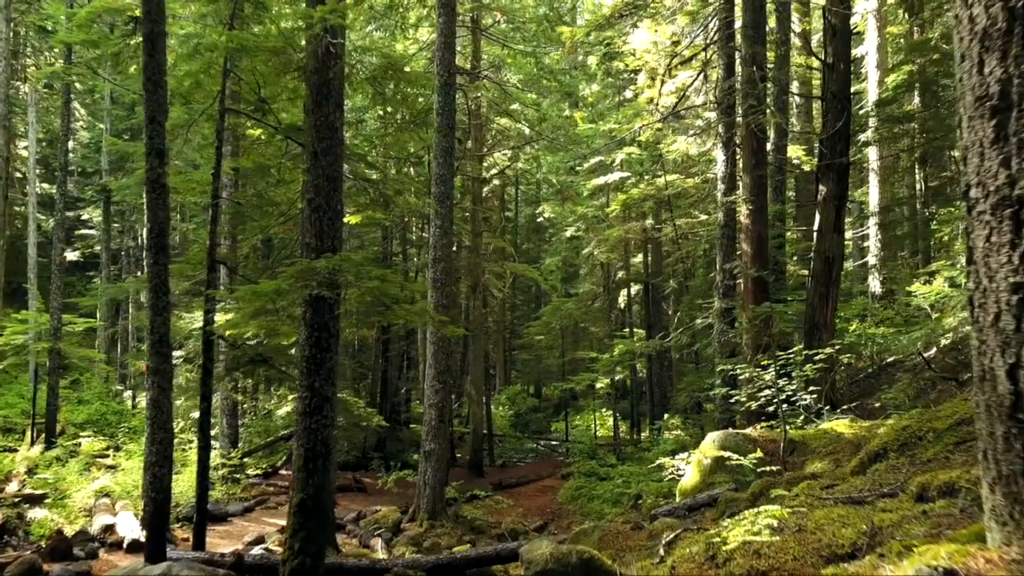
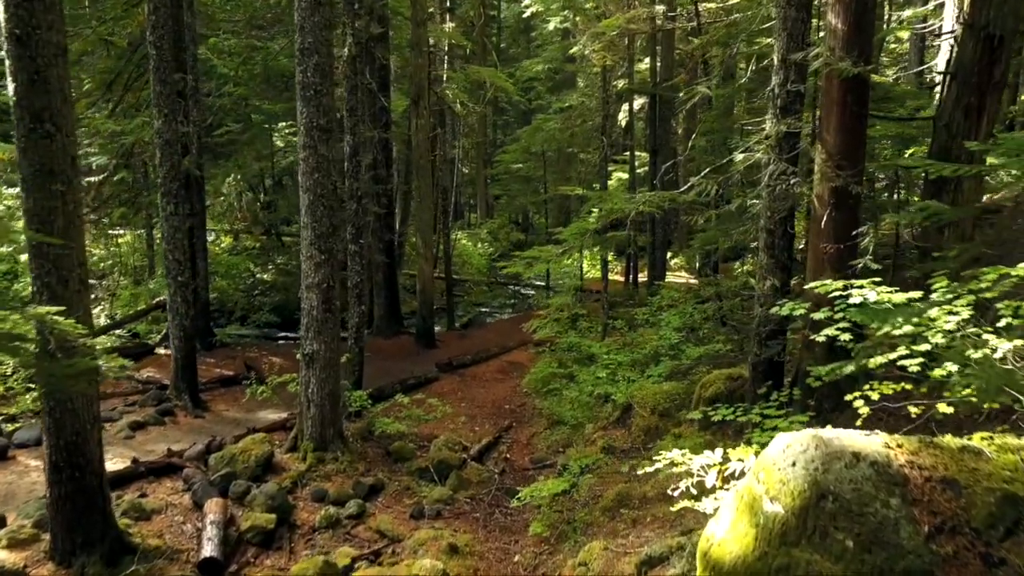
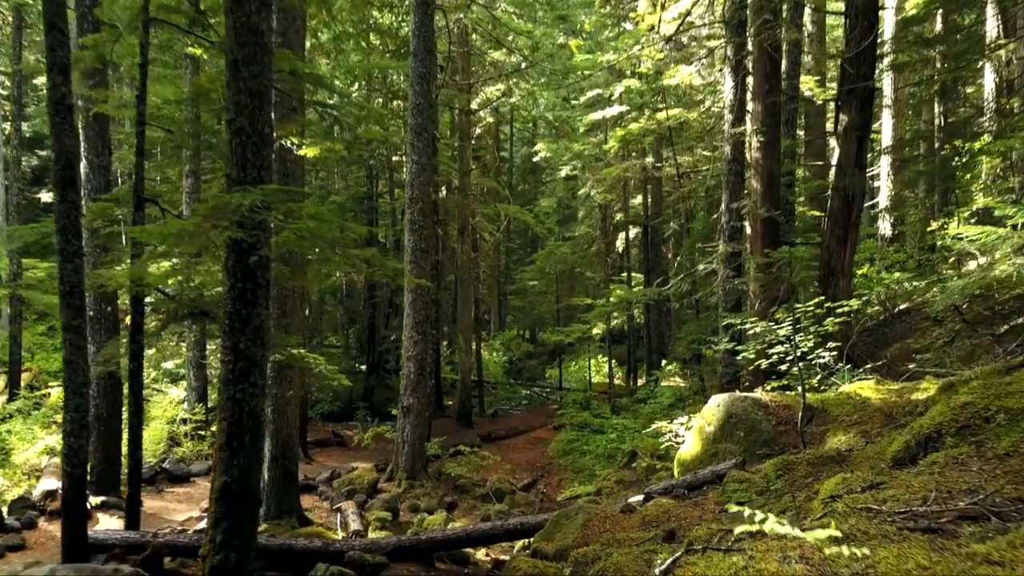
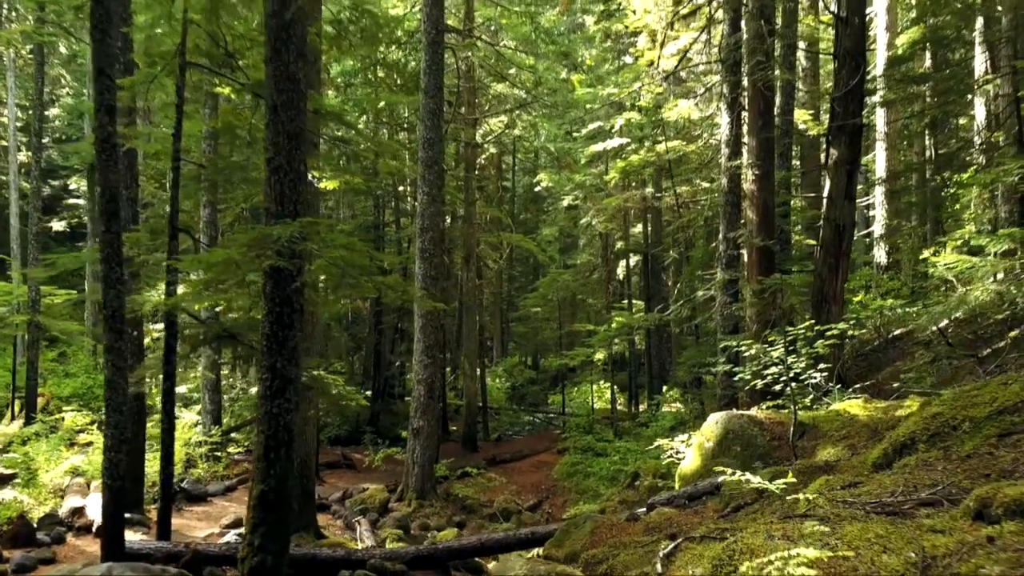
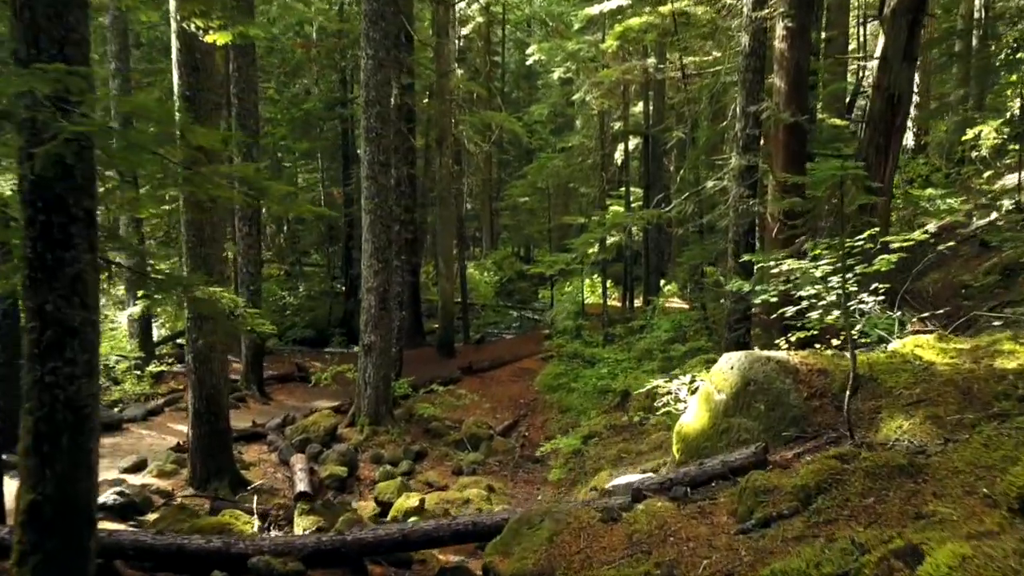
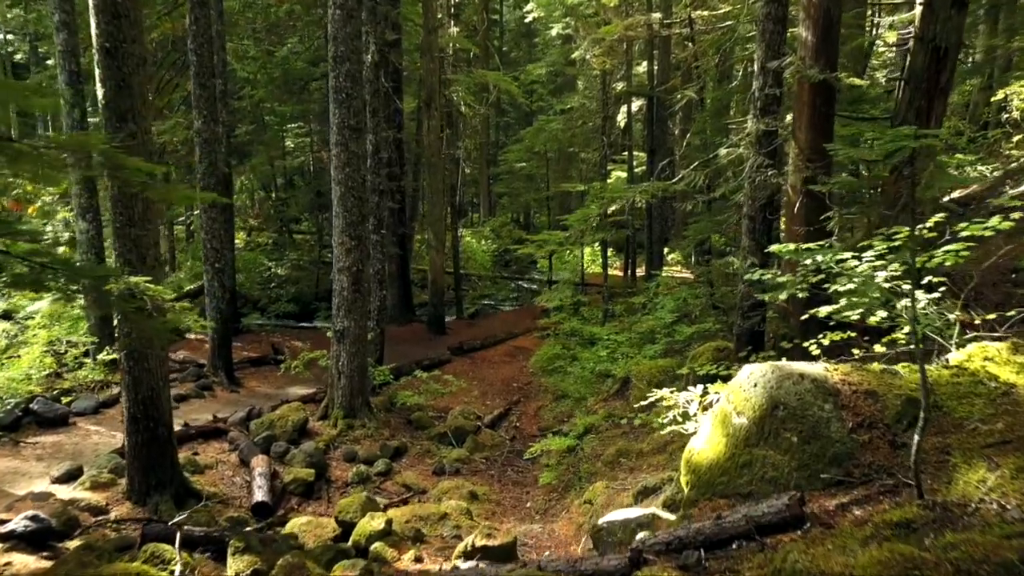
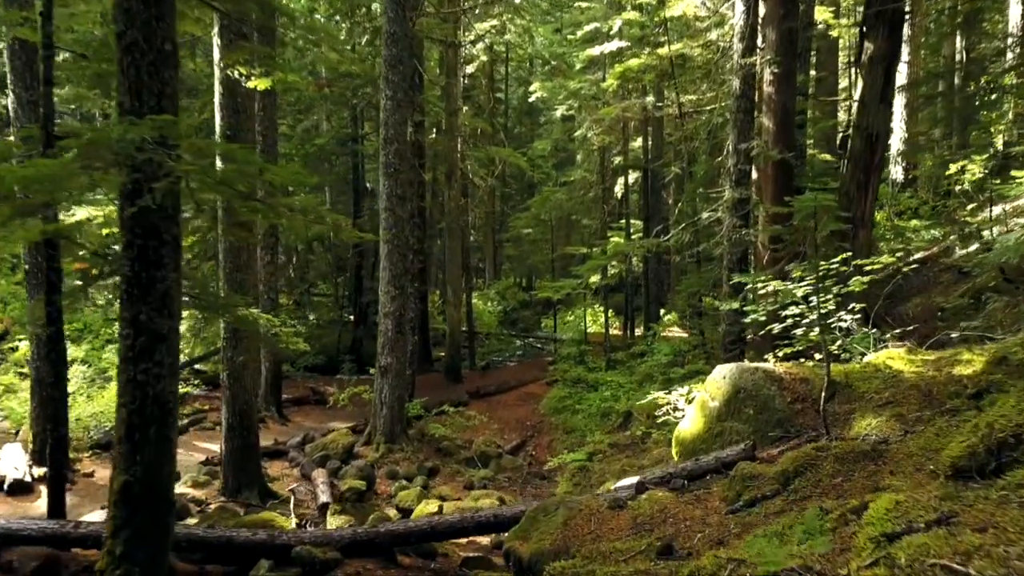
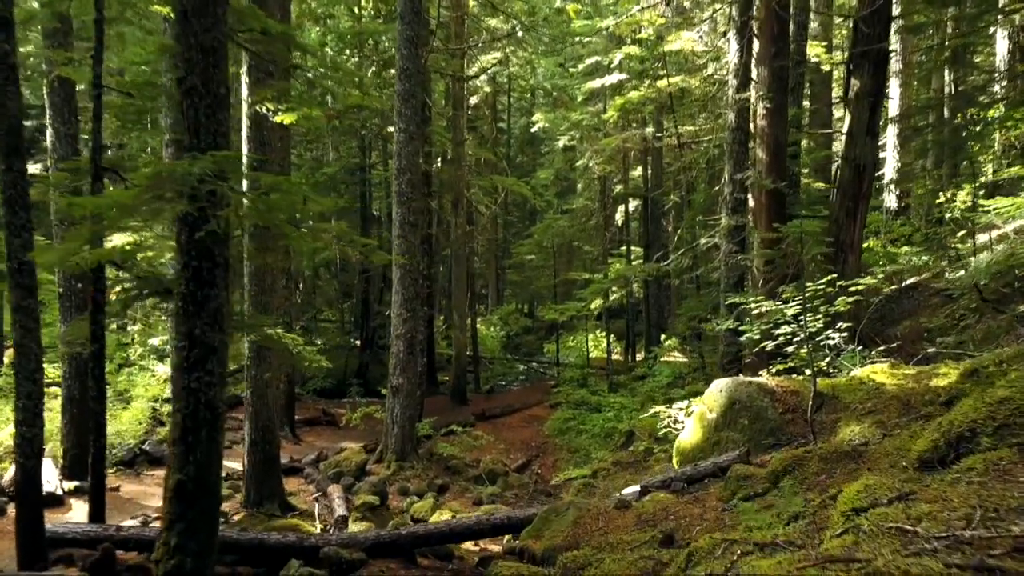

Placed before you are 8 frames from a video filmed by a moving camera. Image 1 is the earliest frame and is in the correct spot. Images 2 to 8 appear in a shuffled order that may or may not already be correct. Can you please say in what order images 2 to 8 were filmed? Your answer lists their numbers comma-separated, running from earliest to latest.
4, 3, 8, 7, 5, 6, 2
